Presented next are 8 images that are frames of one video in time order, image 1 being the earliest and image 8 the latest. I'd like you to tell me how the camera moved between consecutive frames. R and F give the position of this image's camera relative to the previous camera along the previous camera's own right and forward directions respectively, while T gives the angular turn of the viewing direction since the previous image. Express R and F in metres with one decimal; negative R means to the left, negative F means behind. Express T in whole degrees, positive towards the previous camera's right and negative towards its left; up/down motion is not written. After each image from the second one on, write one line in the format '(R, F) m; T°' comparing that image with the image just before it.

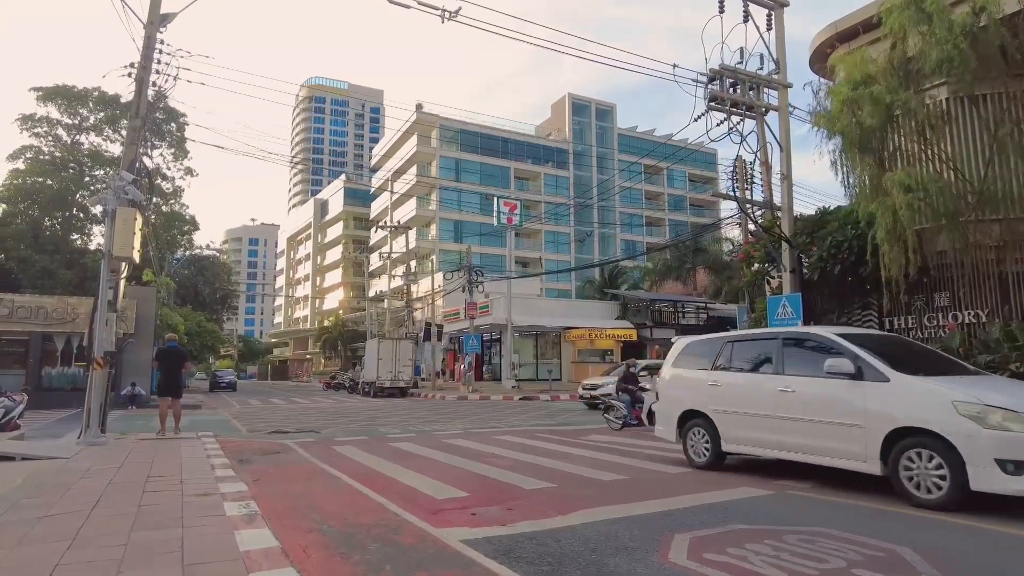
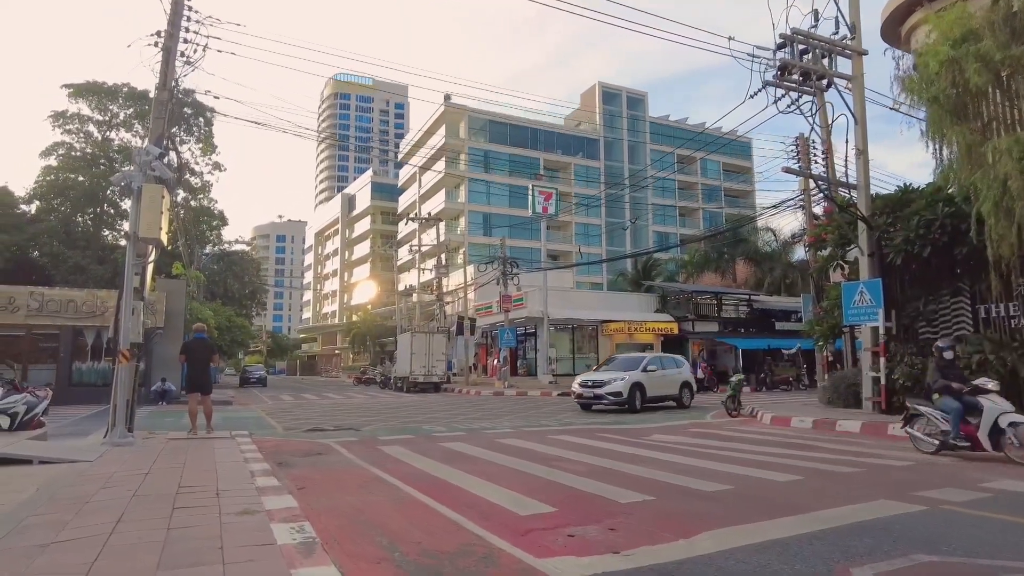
(-0.6, +1.1) m; -2°
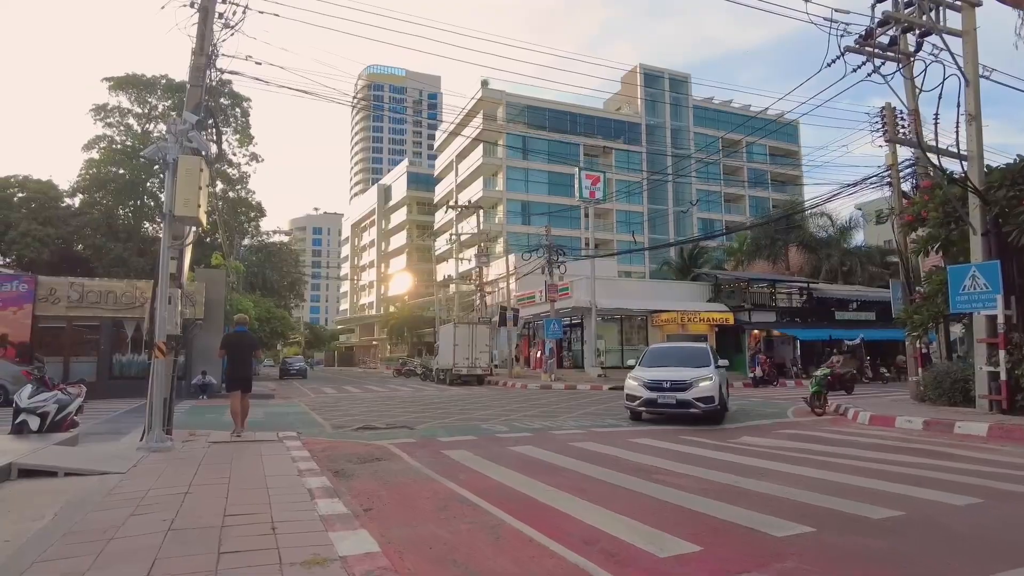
(-0.7, +1.2) m; -3°
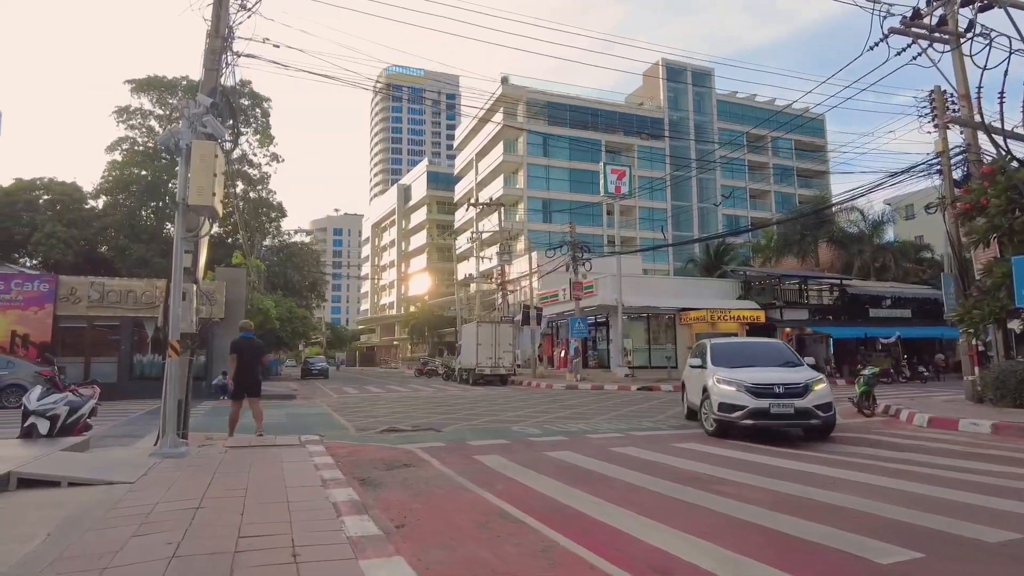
(-0.2, +0.7) m; -2°
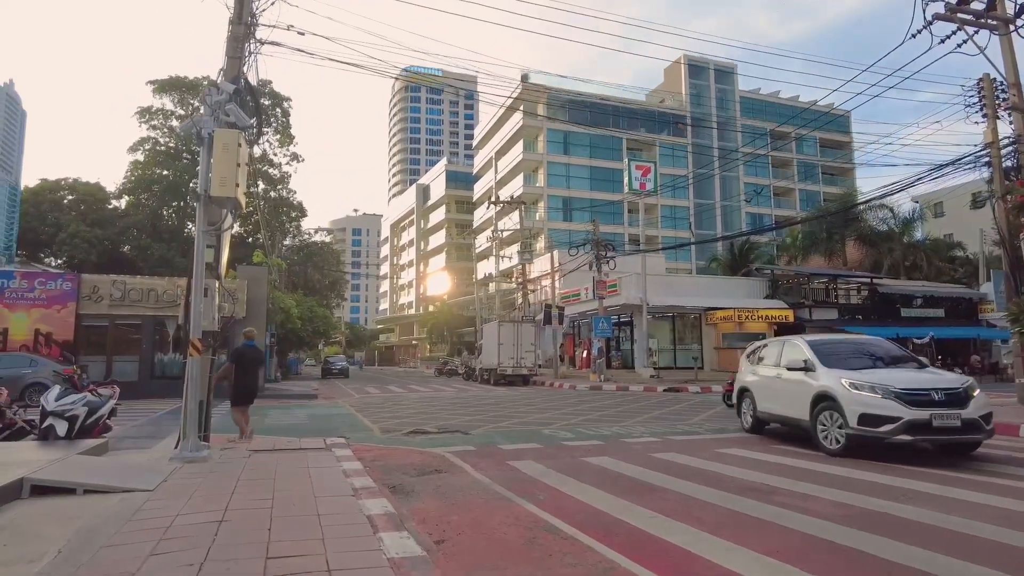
(-0.2, +0.5) m; -1°
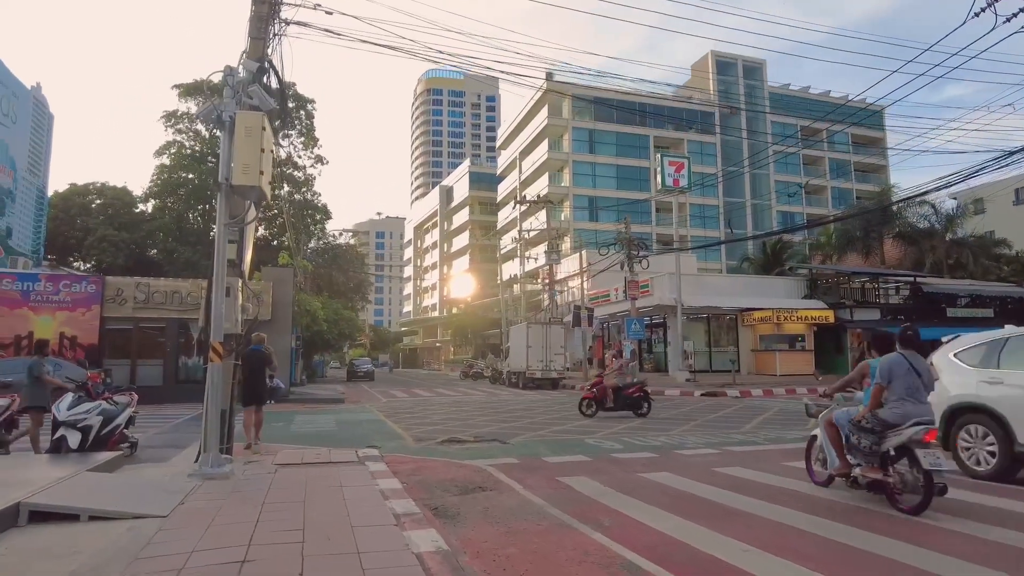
(-0.3, +0.8) m; -2°
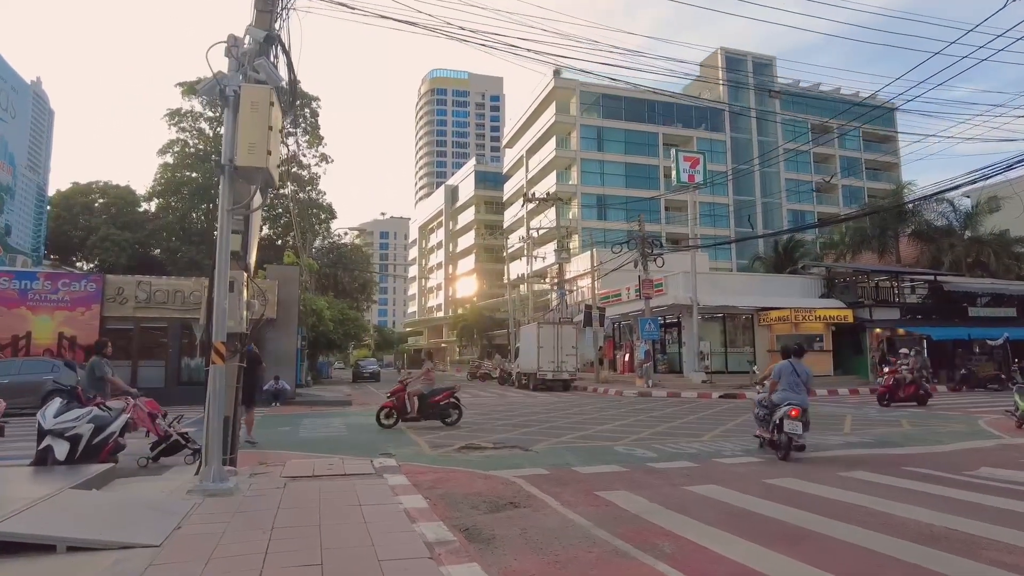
(-0.3, +0.7) m; 0°
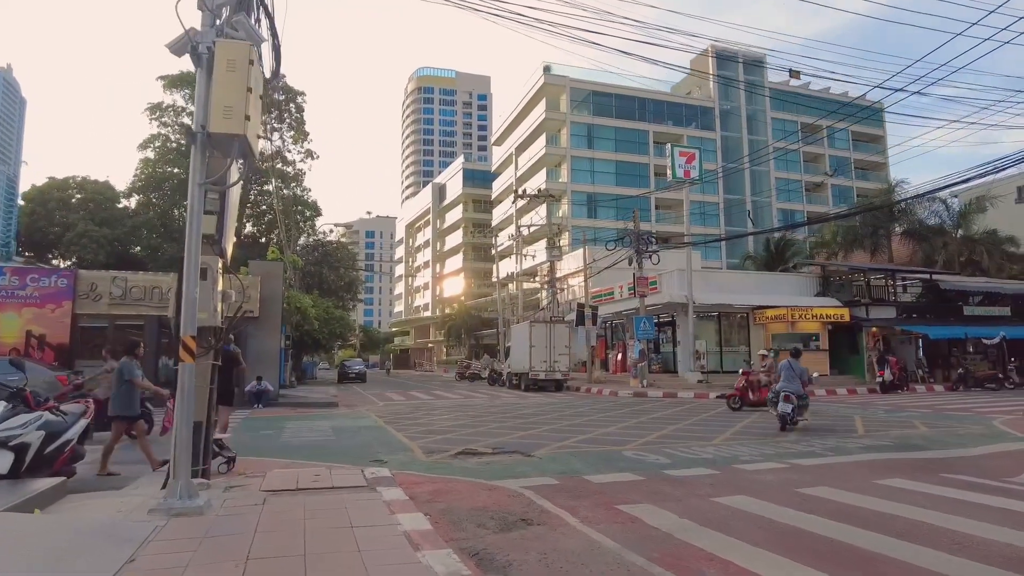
(-0.2, +0.8) m; +1°
